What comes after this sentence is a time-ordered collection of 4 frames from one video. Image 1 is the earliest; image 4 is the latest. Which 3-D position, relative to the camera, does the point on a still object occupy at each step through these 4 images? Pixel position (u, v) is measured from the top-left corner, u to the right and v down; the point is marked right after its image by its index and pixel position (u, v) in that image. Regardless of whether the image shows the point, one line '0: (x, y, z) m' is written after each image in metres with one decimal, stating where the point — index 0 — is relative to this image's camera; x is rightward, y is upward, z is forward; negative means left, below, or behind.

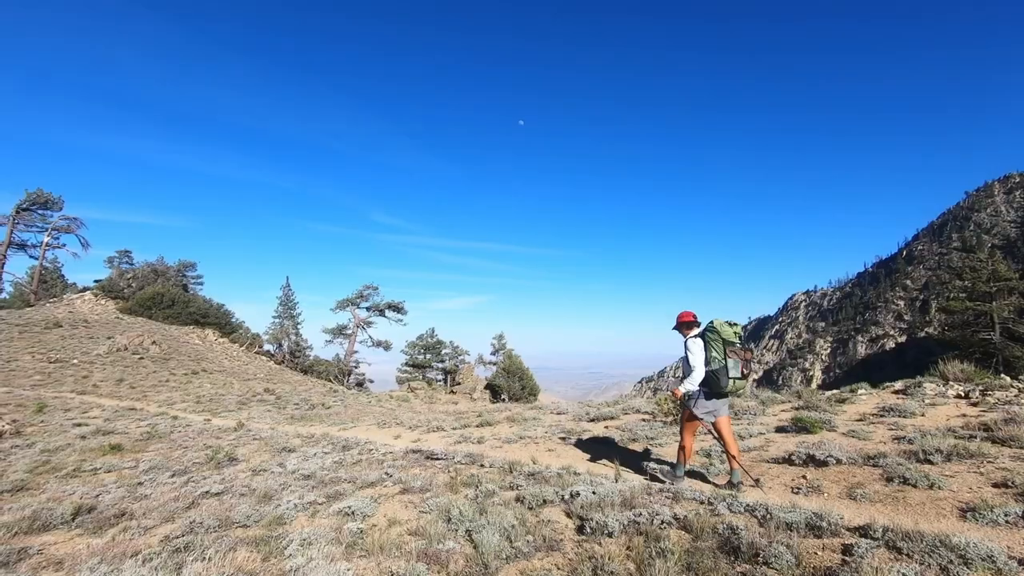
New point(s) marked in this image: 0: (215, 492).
0: (-5.6, -3.8, +8.7) m
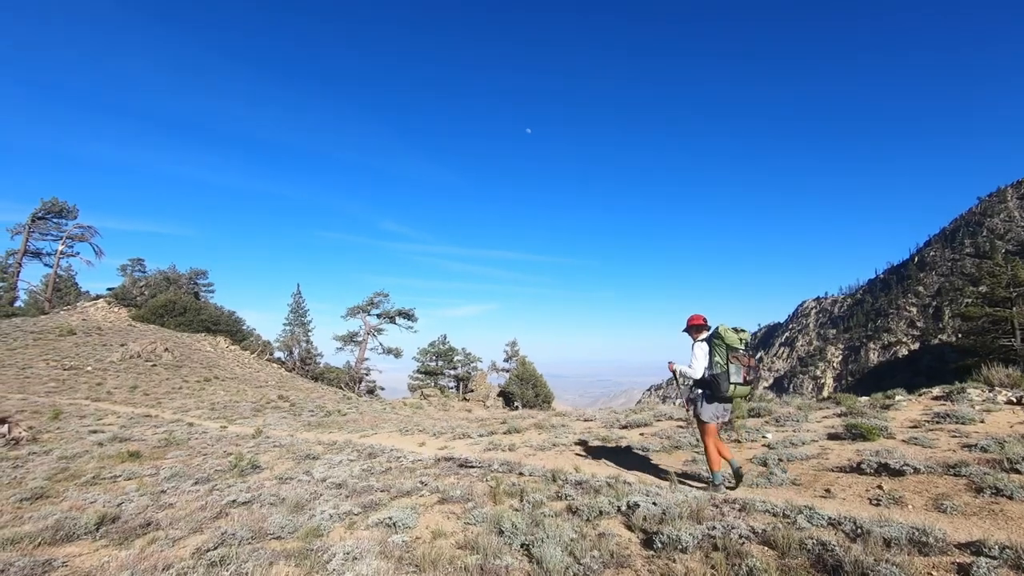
0: (-4.9, -3.8, +8.4) m
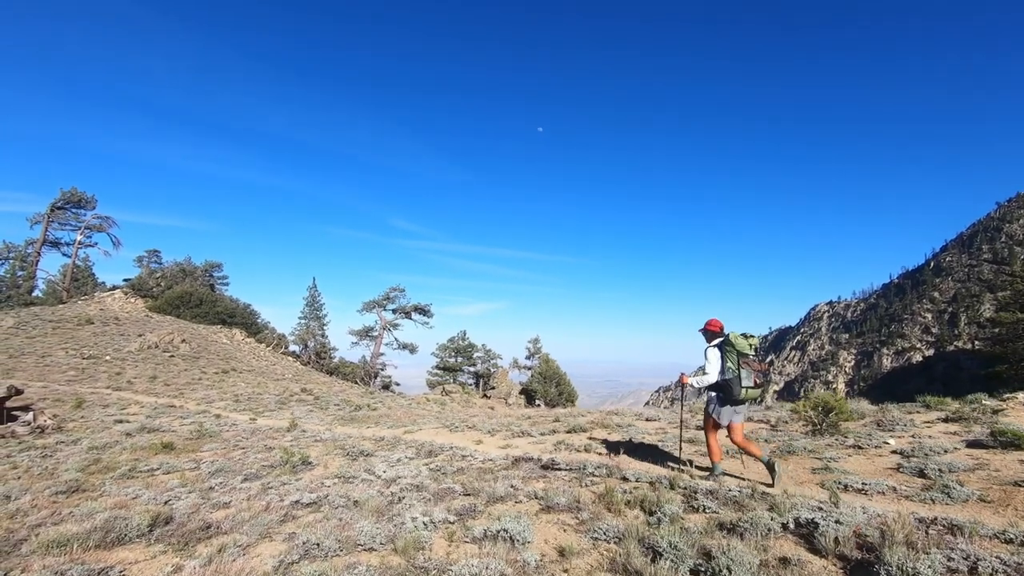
0: (-3.3, -3.4, +7.4) m
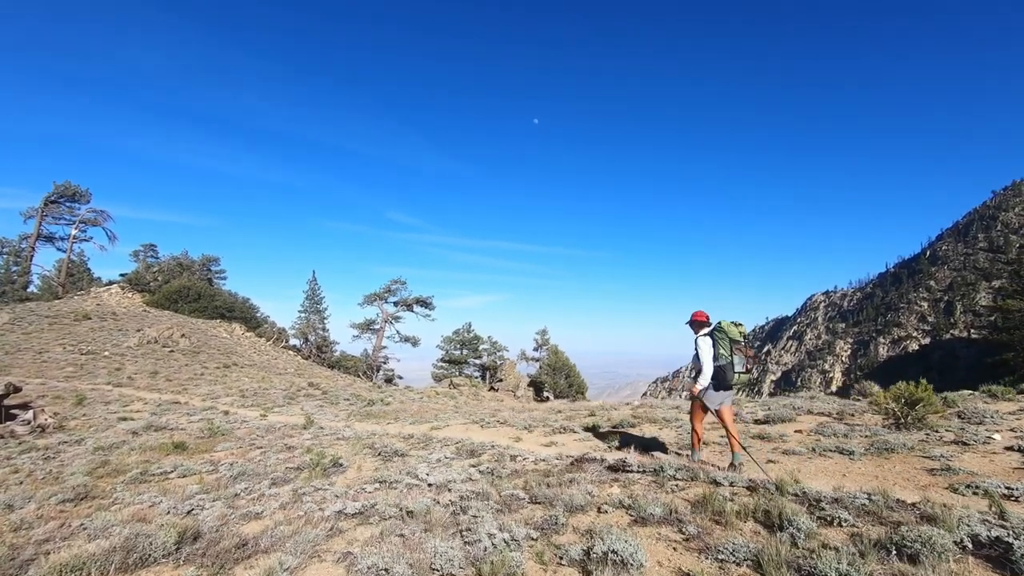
0: (-2.3, -3.2, +6.5) m
